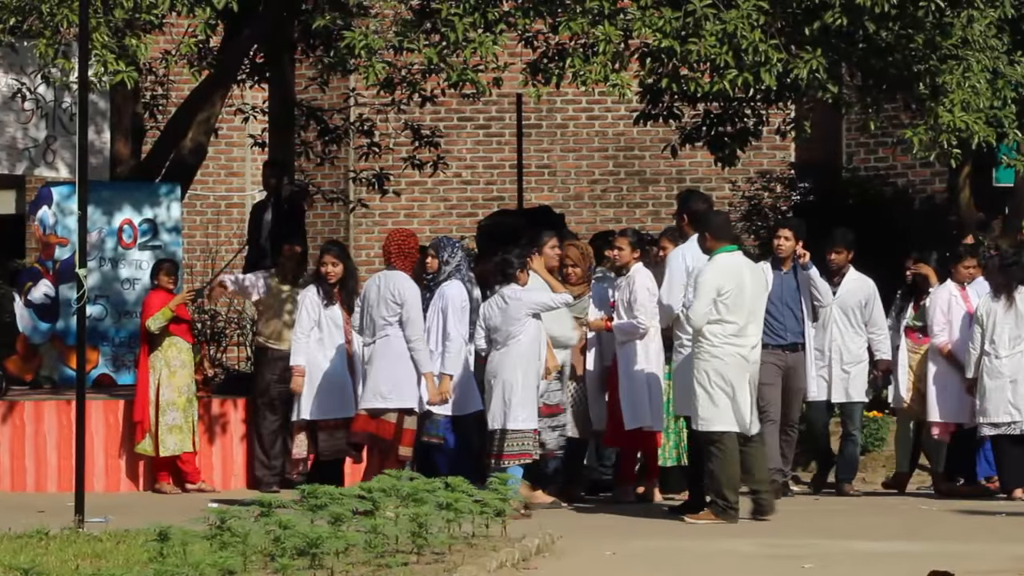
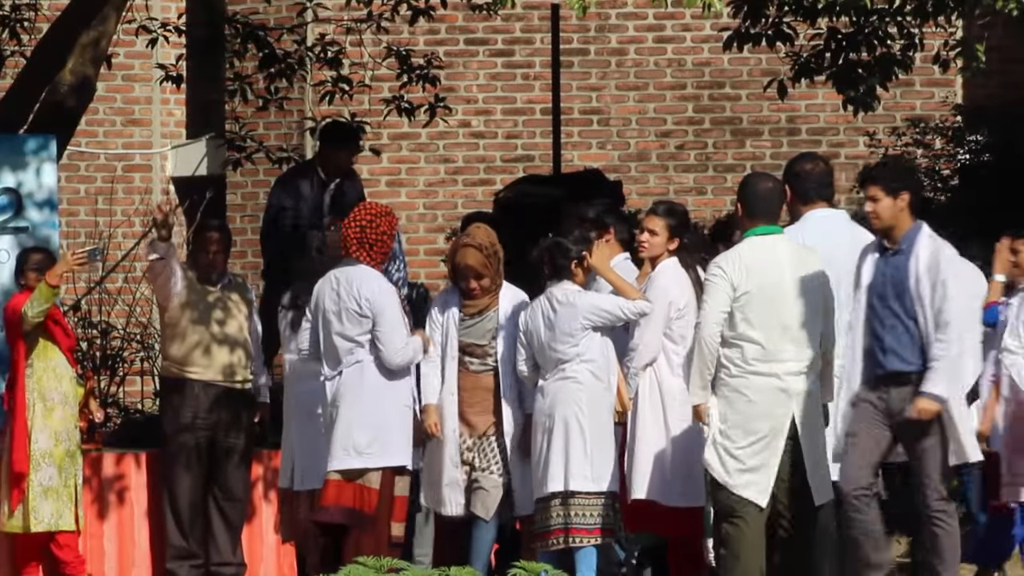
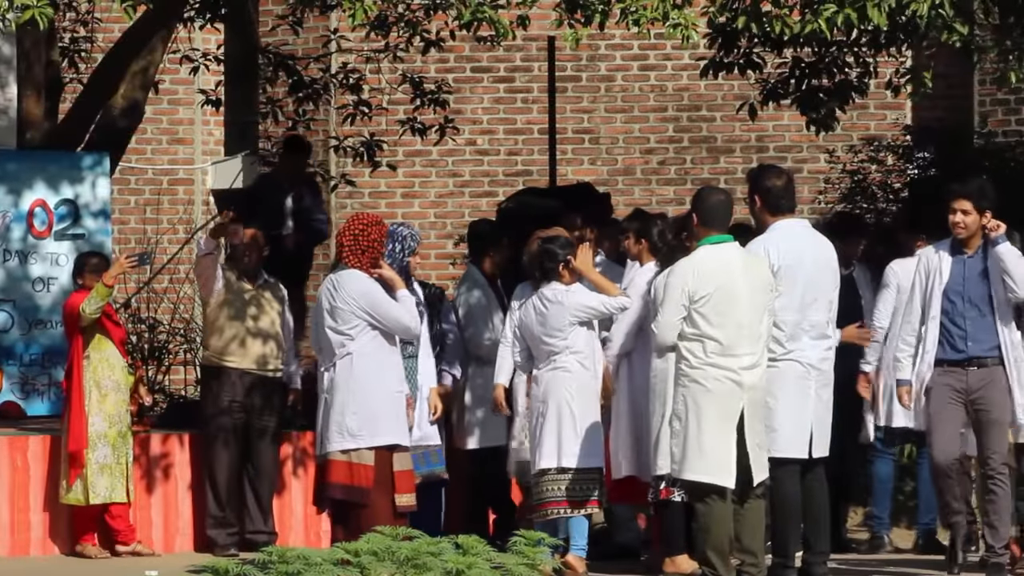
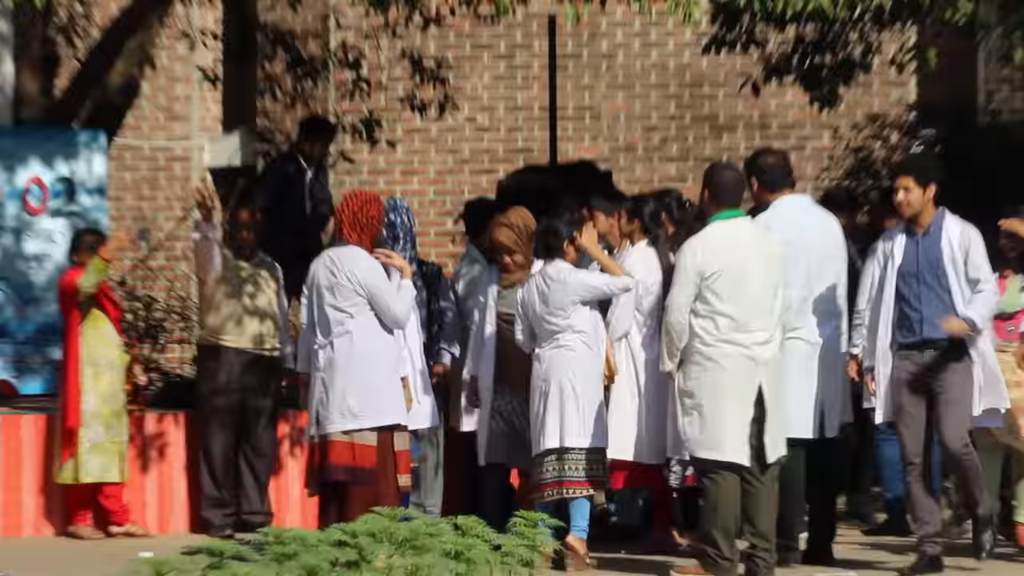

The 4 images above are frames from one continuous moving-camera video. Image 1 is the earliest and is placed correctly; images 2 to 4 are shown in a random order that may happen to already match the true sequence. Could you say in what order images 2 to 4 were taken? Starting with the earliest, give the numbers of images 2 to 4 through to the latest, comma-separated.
3, 4, 2
